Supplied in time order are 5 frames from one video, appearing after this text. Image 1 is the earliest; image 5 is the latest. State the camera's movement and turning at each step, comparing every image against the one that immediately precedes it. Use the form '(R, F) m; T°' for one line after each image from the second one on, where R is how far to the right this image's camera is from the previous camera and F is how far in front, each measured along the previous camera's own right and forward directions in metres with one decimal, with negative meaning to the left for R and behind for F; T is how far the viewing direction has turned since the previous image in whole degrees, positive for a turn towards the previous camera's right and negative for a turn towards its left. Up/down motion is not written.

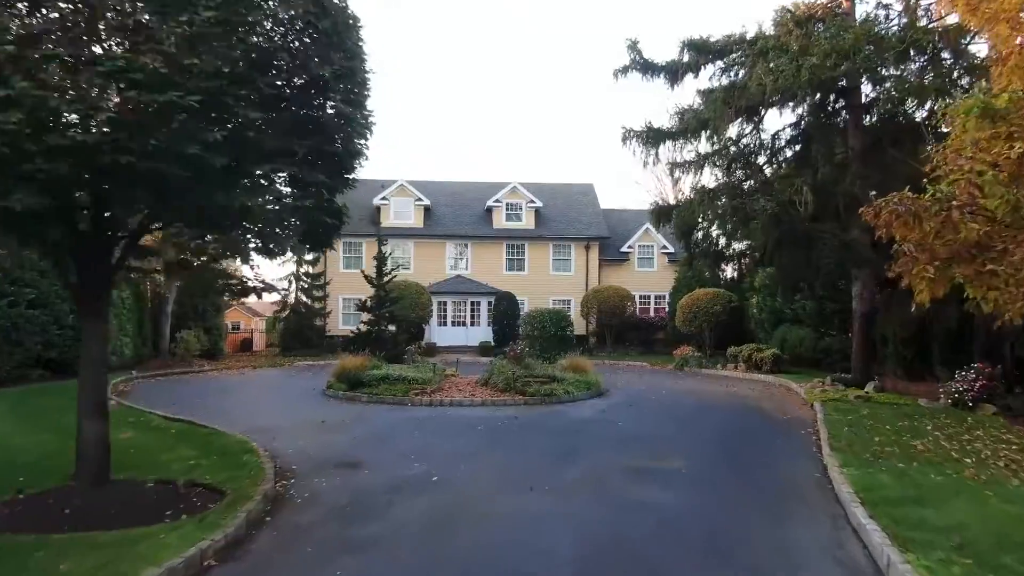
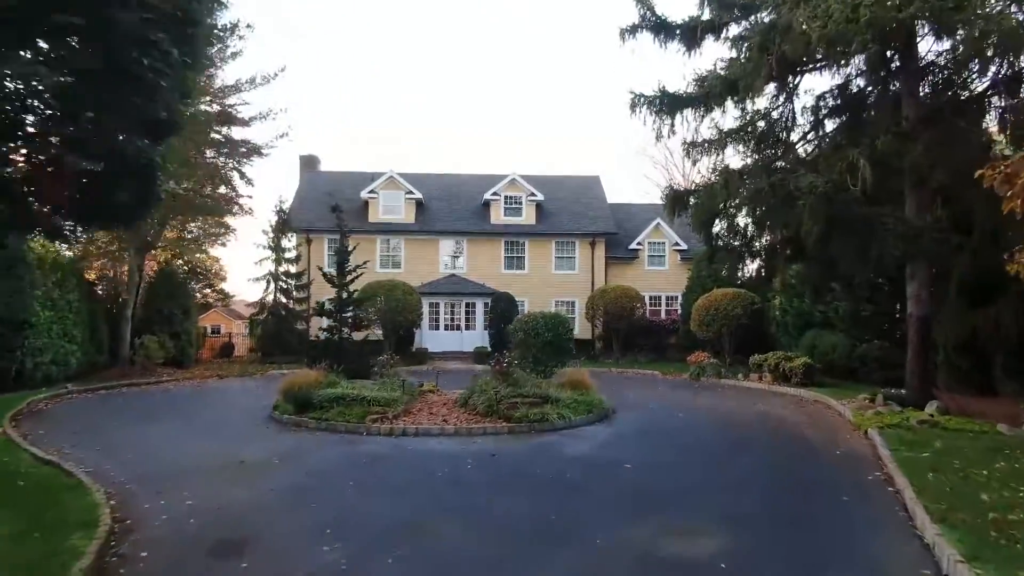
(+0.4, +2.5) m; -1°
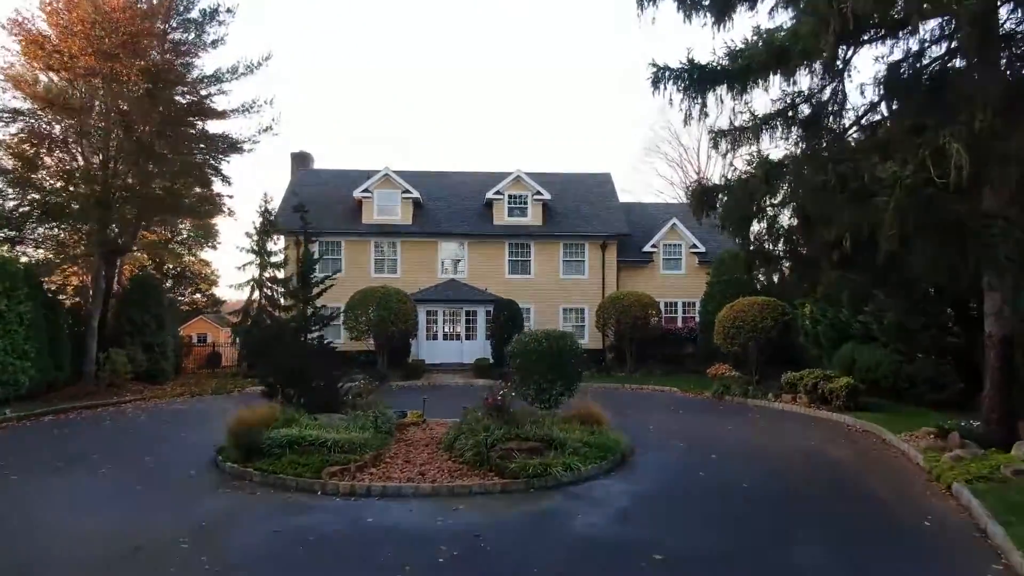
(+0.2, +2.1) m; -1°
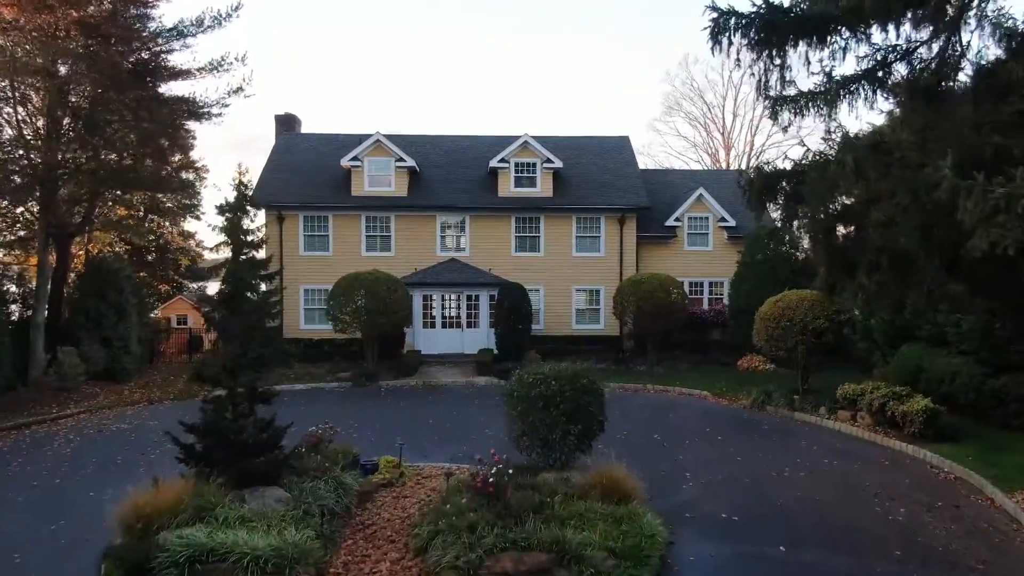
(+0.1, +2.8) m; -1°
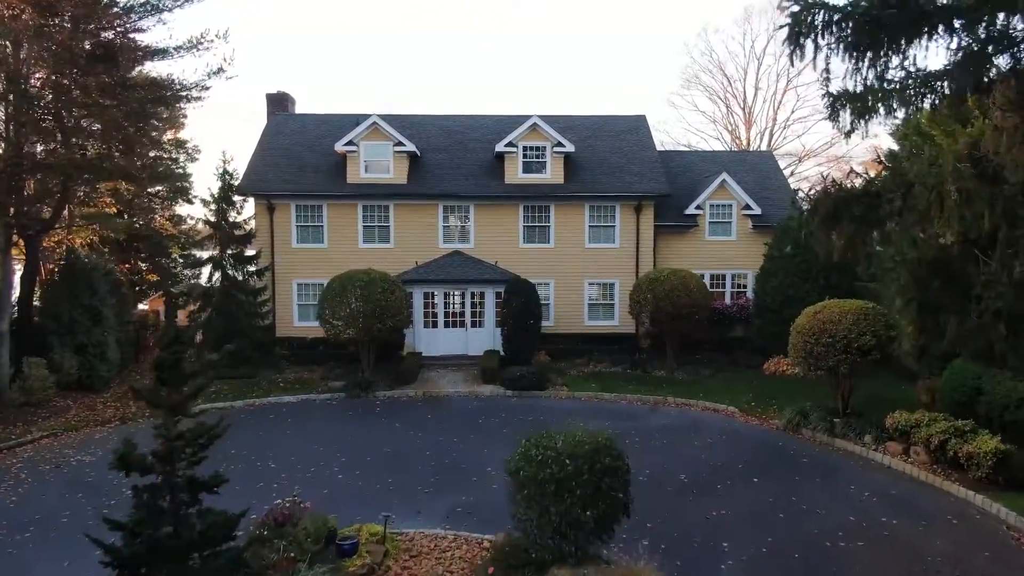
(0.0, +1.7) m; -1°
